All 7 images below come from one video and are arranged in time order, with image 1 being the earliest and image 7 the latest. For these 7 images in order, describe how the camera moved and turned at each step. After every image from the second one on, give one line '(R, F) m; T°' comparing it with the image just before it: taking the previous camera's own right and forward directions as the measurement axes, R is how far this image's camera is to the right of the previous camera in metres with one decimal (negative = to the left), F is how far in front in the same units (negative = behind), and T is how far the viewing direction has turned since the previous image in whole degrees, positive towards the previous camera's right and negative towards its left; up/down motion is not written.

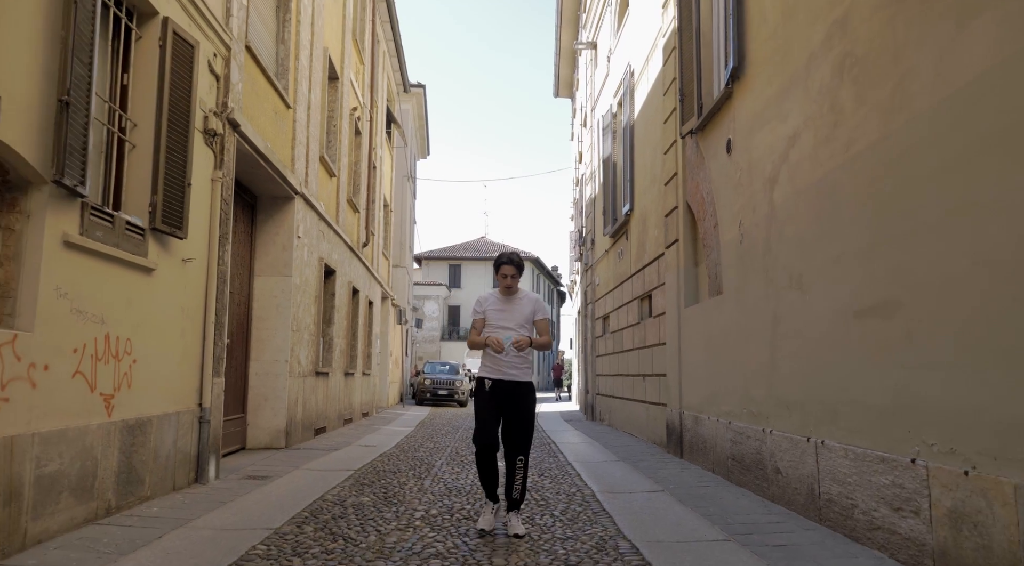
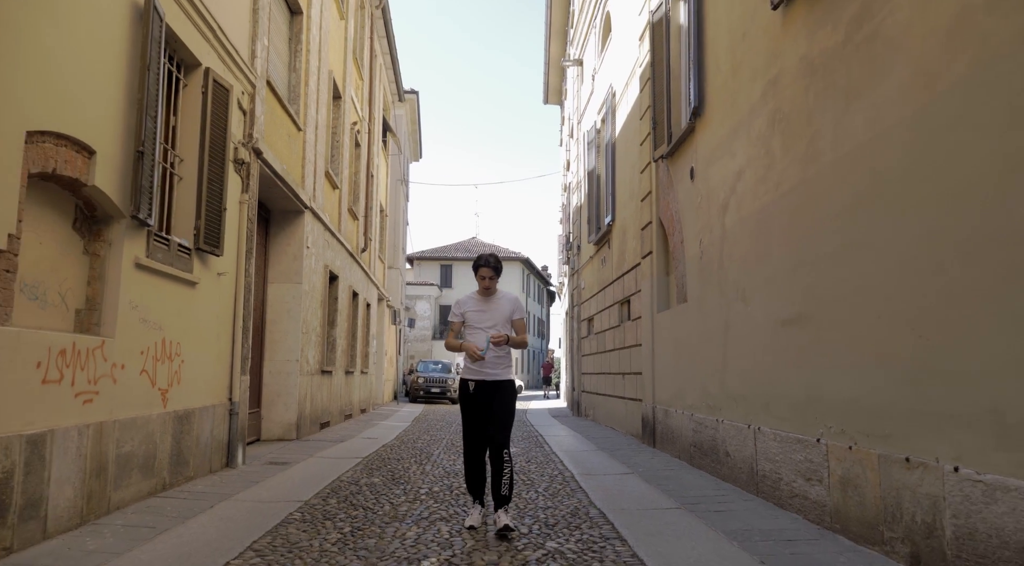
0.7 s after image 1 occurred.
(0.0, -1.0) m; +1°
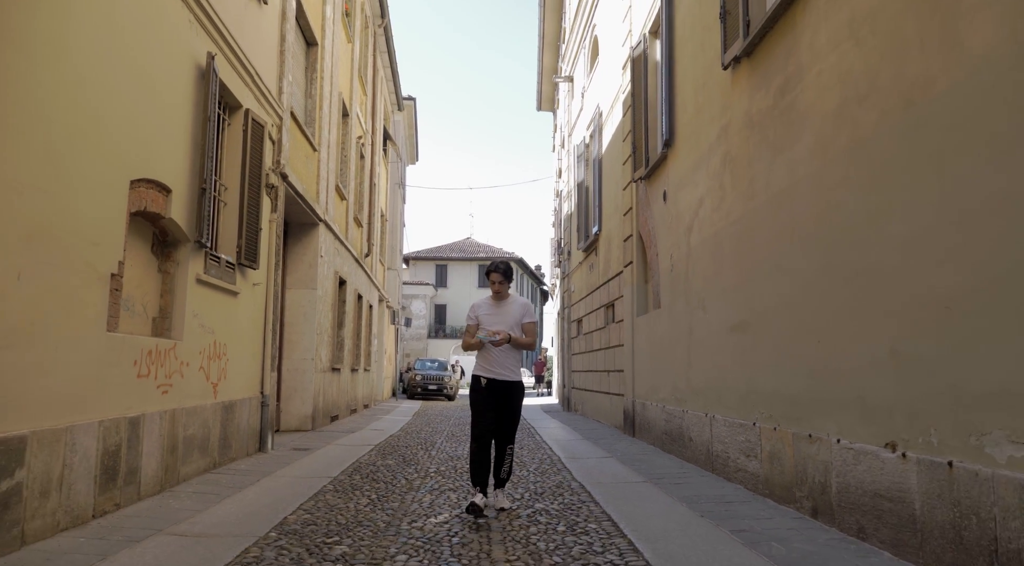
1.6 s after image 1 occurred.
(0.0, -1.1) m; 0°
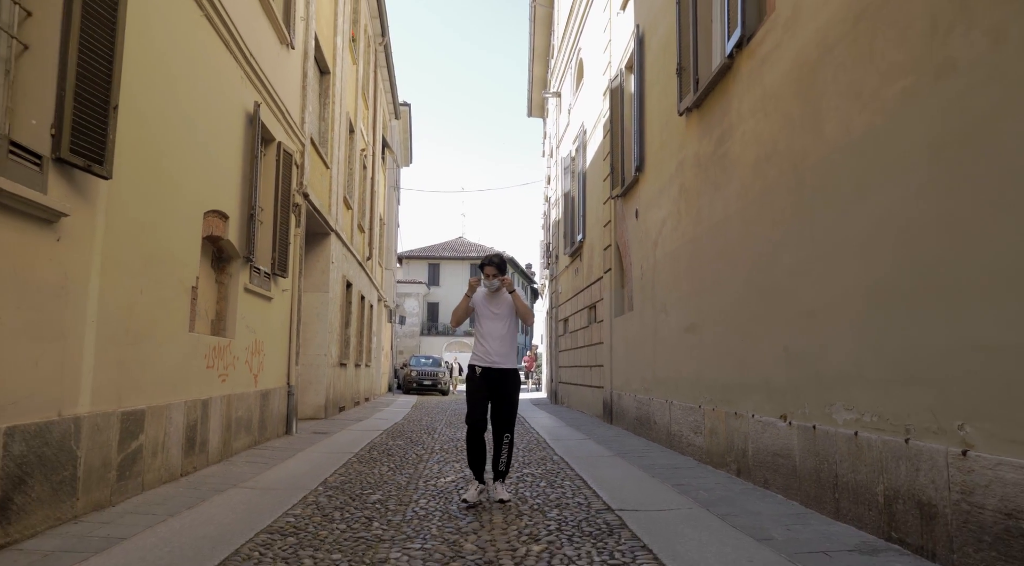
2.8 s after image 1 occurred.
(0.0, -1.3) m; +1°
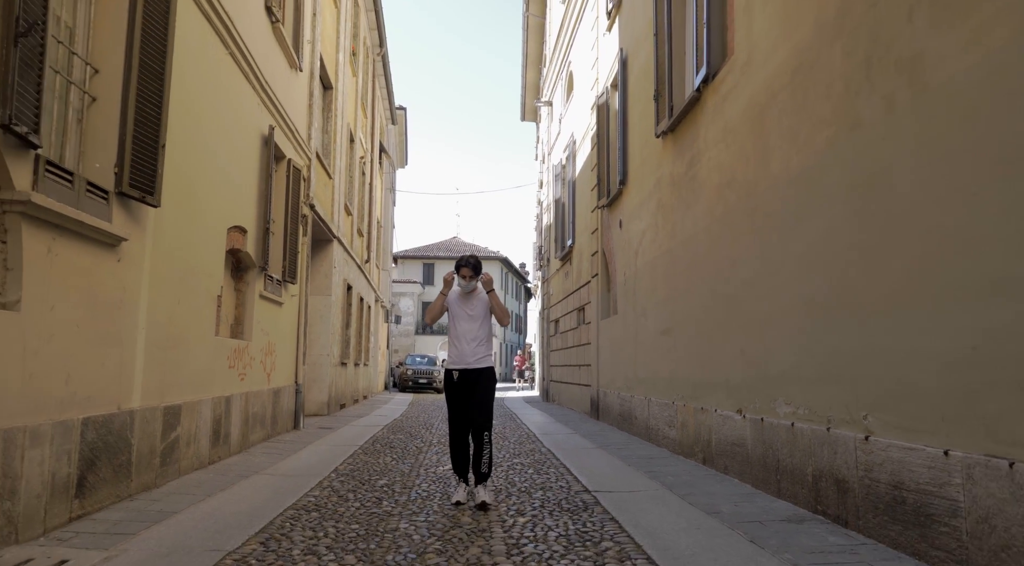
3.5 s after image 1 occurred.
(0.0, -0.7) m; 0°
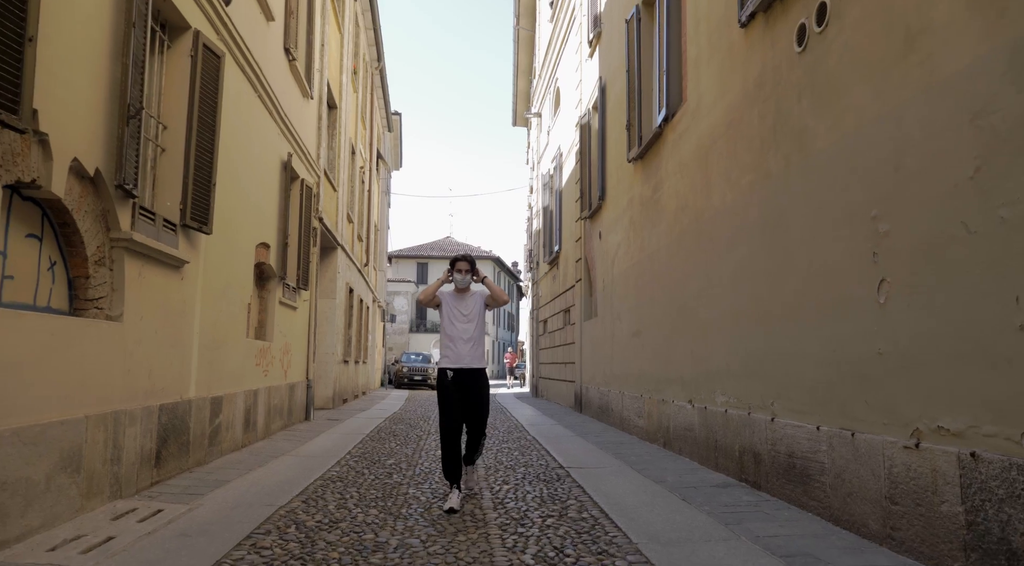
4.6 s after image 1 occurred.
(+0.1, -1.1) m; +1°
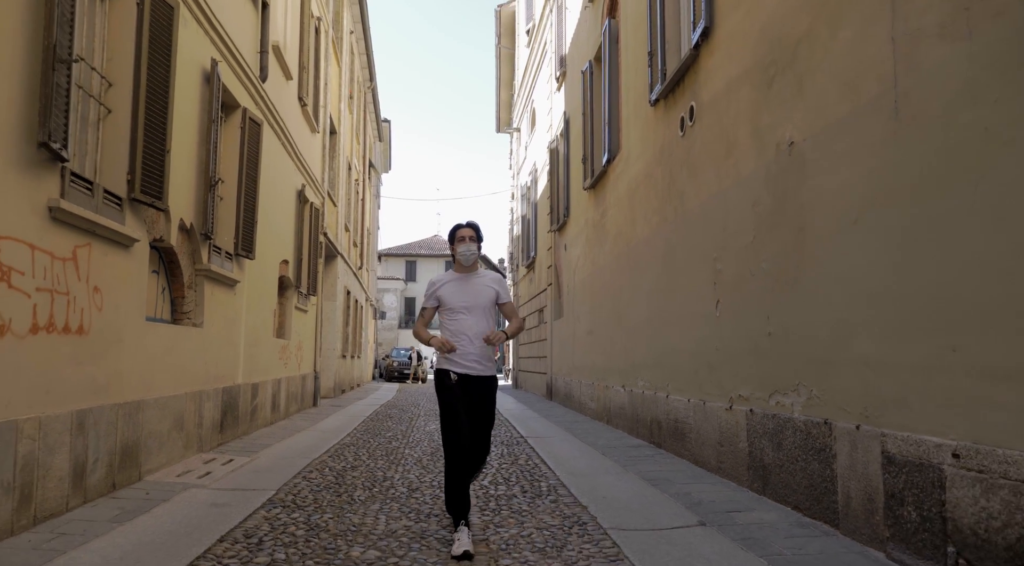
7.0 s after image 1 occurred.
(+0.2, -2.0) m; +1°
